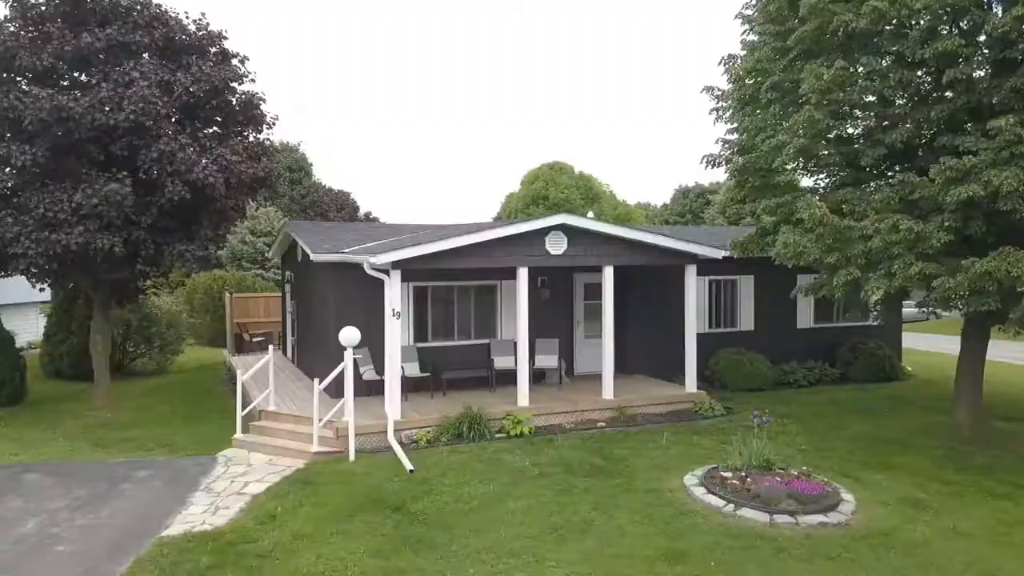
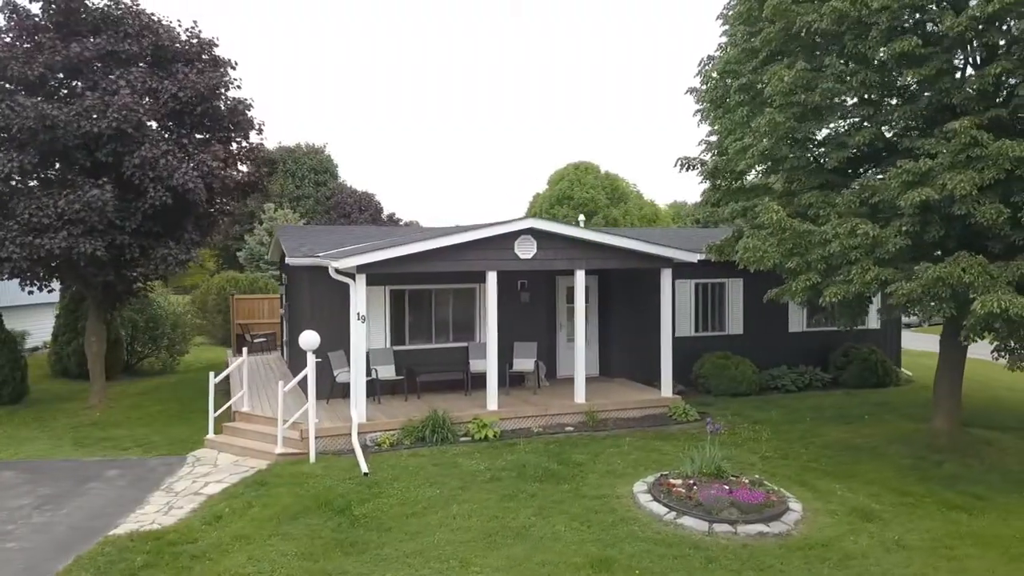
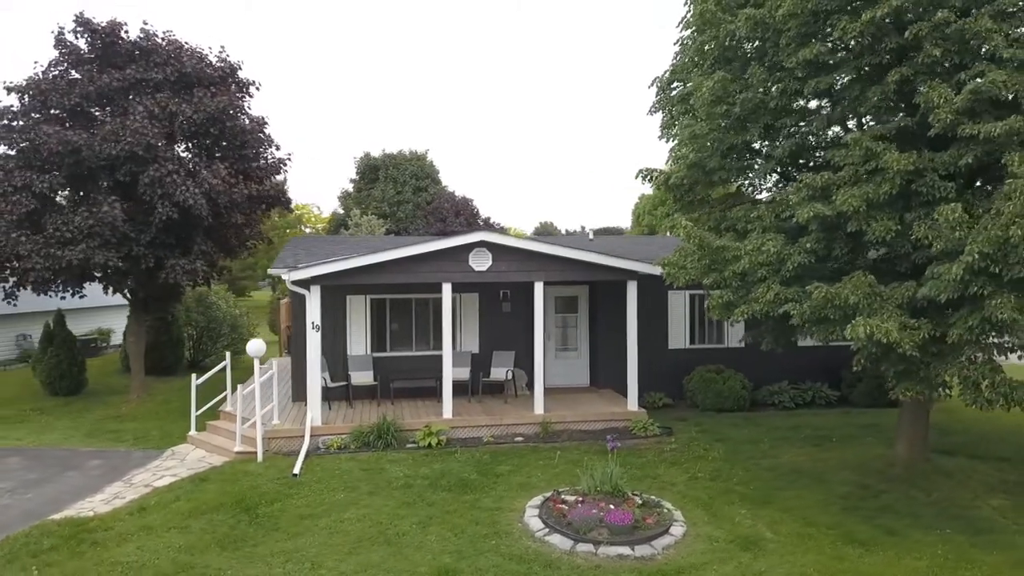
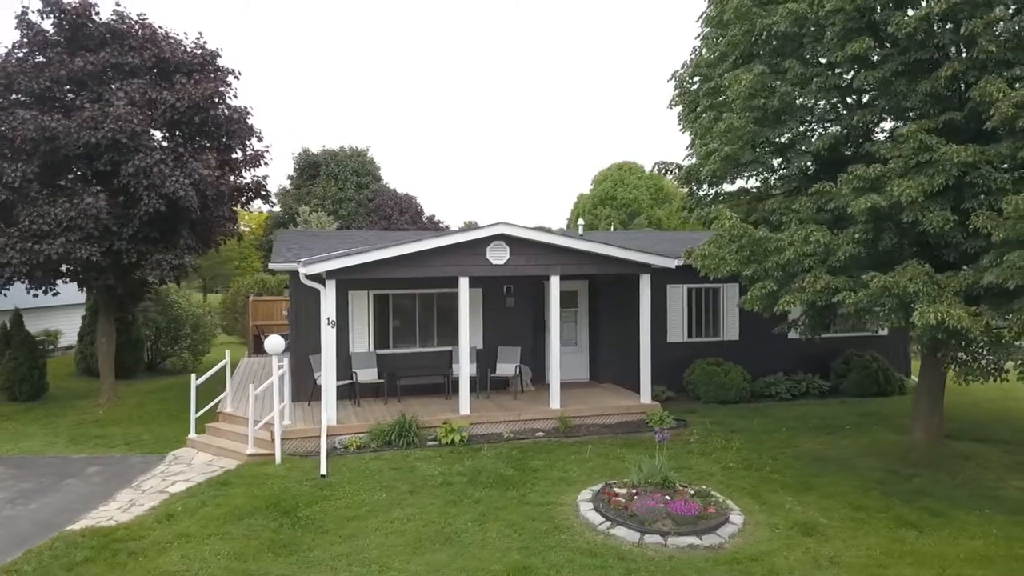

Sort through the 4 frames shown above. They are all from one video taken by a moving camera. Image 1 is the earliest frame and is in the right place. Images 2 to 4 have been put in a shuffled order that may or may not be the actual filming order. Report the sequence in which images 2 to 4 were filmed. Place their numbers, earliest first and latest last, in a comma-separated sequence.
2, 4, 3
